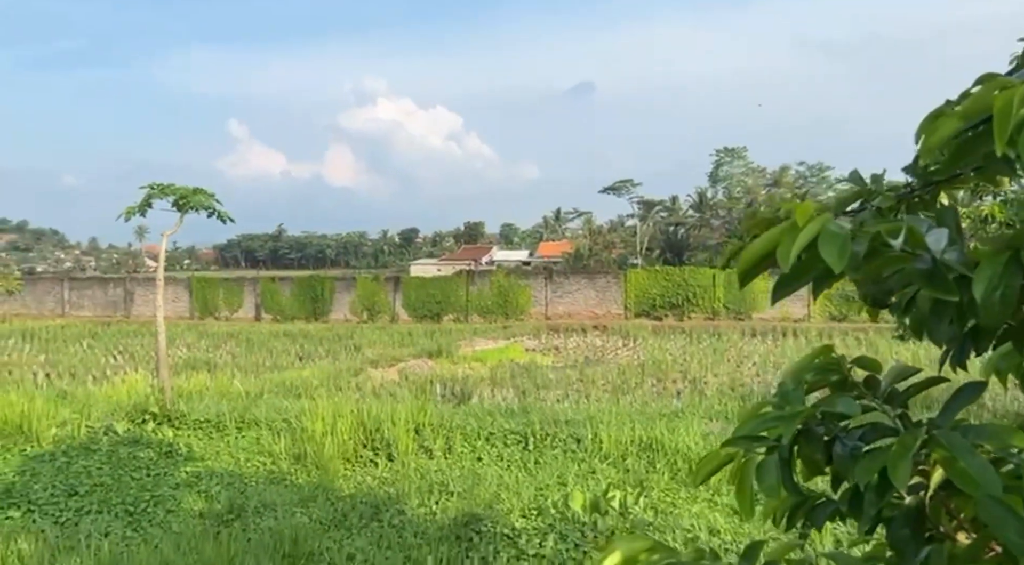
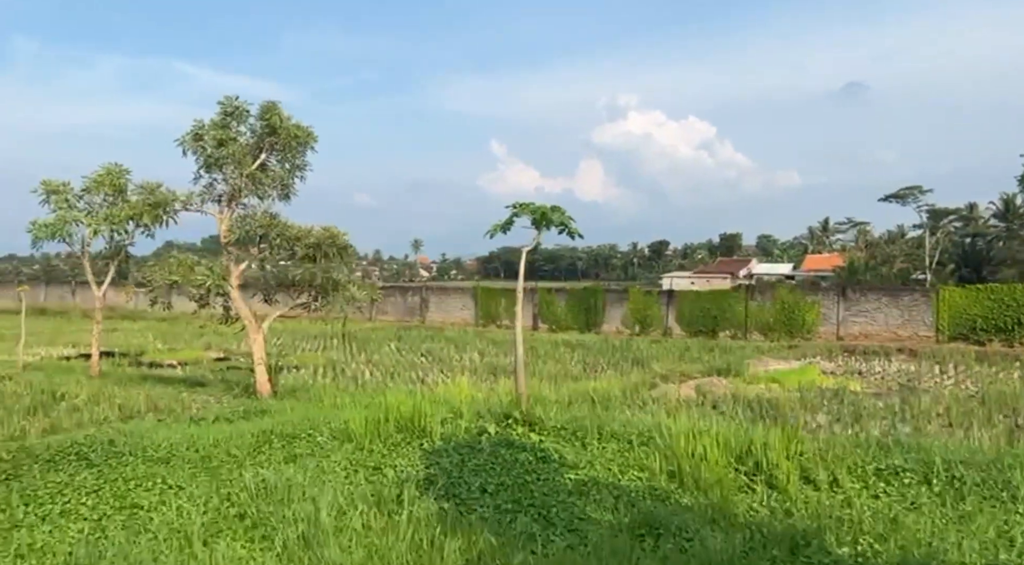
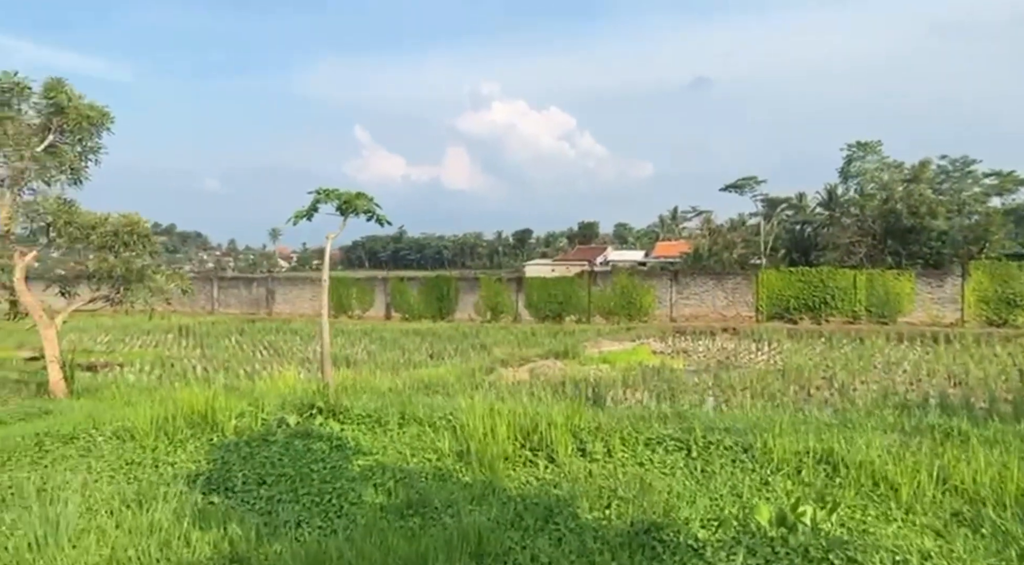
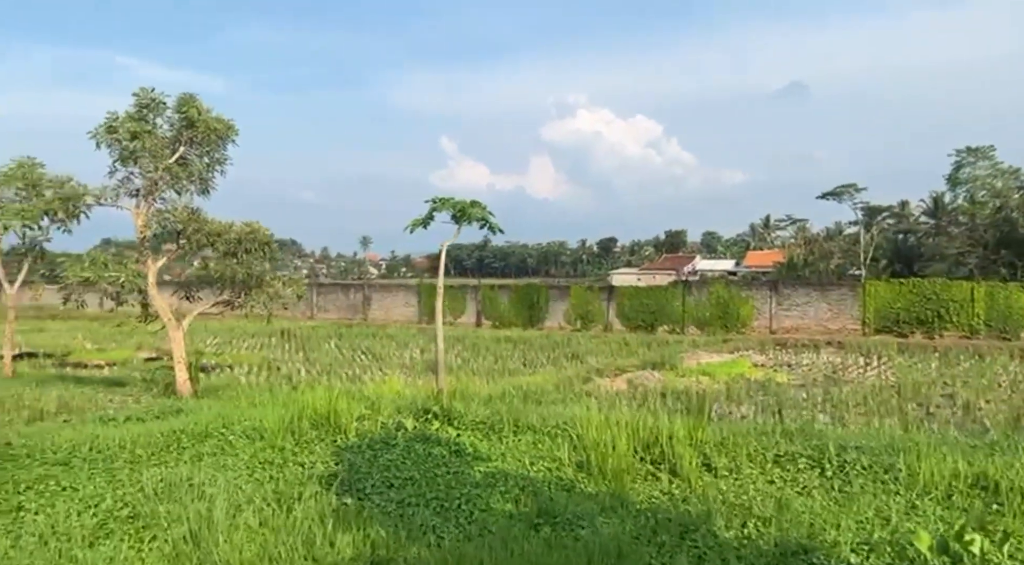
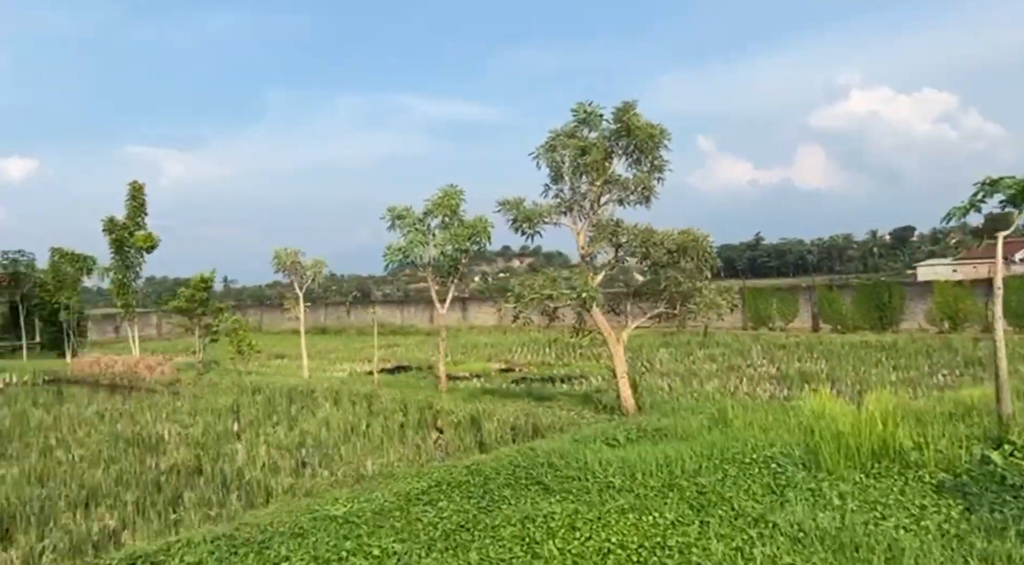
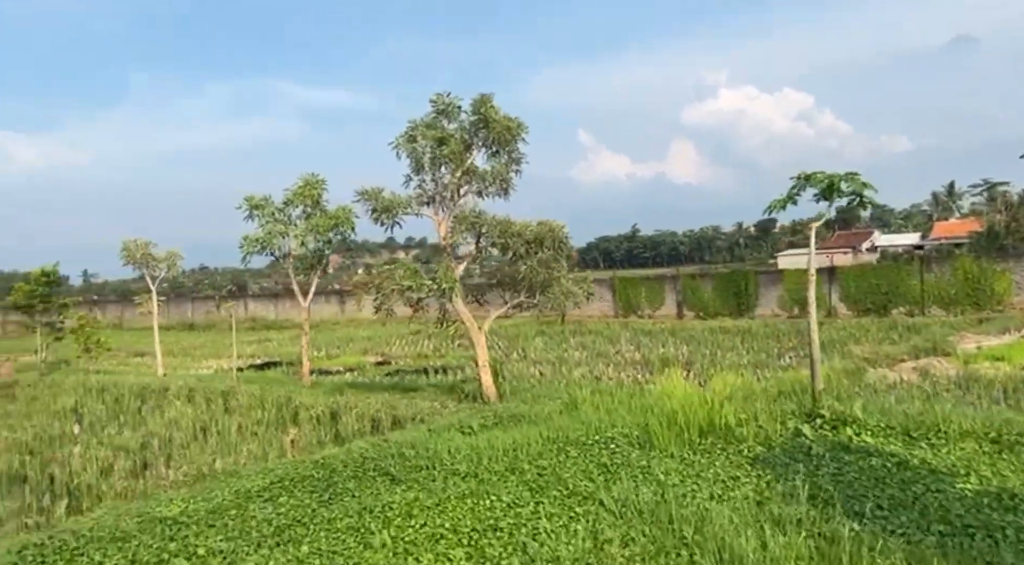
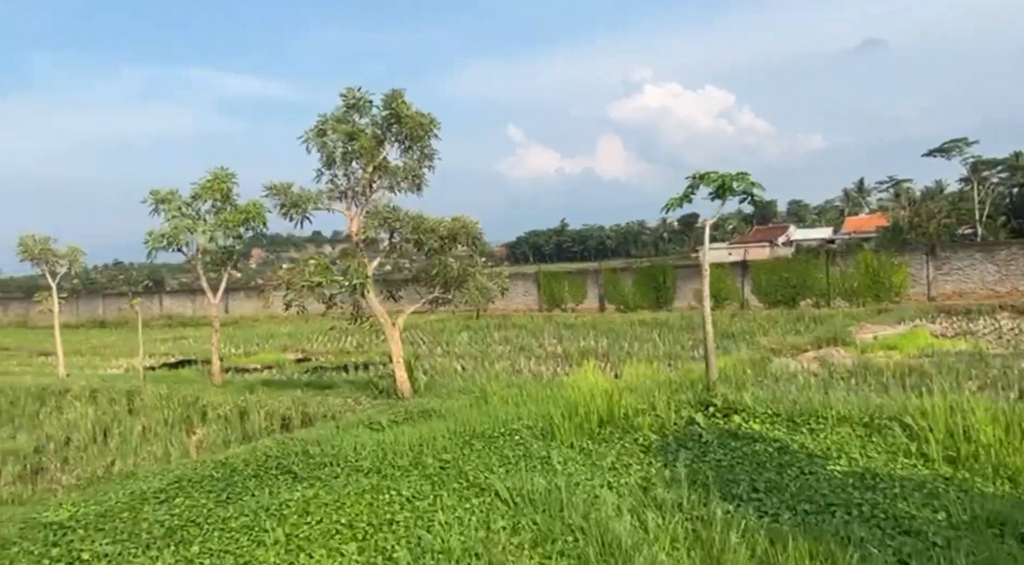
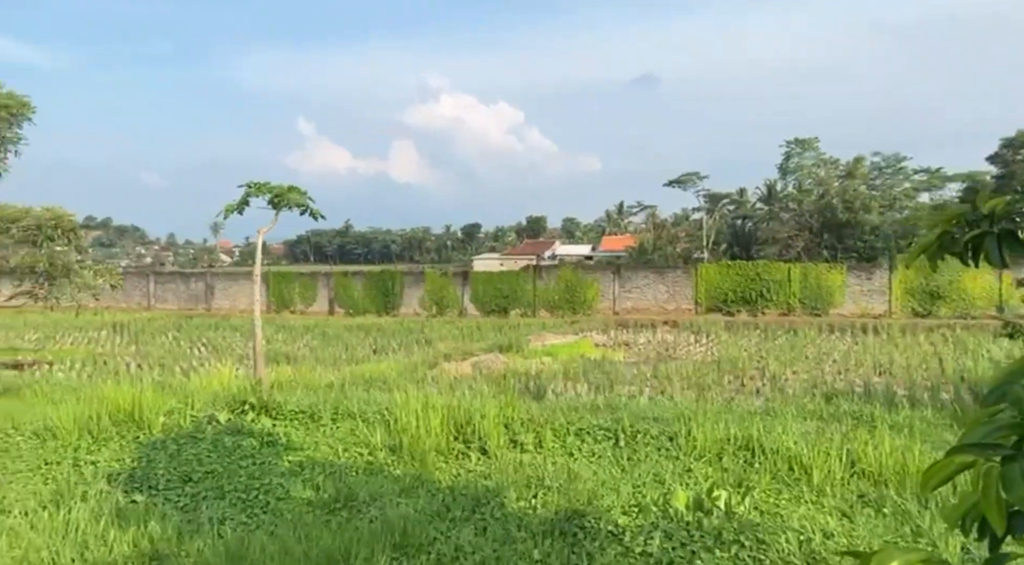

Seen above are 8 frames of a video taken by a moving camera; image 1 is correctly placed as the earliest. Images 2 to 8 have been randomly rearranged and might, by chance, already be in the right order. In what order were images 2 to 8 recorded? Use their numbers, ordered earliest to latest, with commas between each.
8, 3, 4, 2, 7, 6, 5
